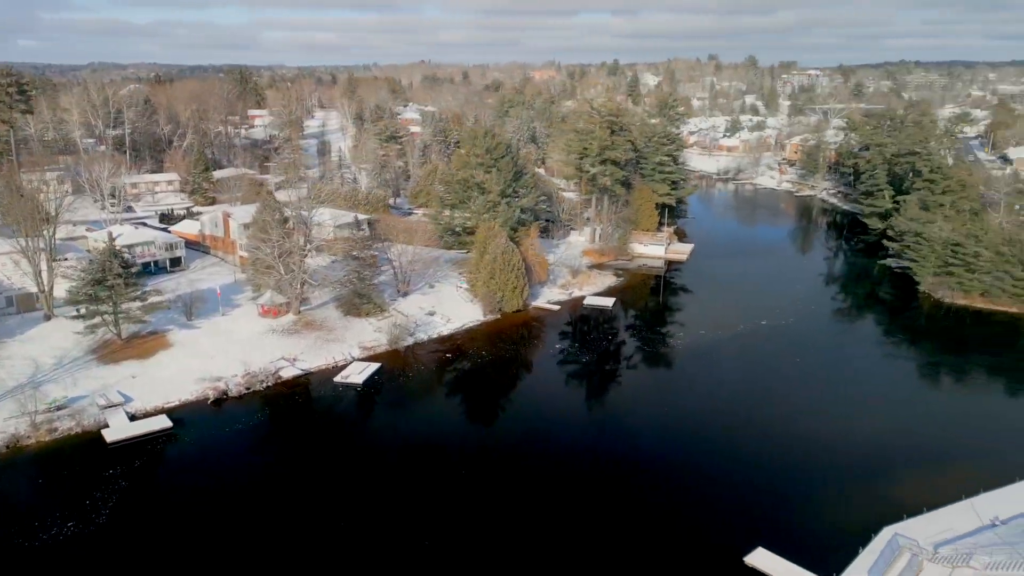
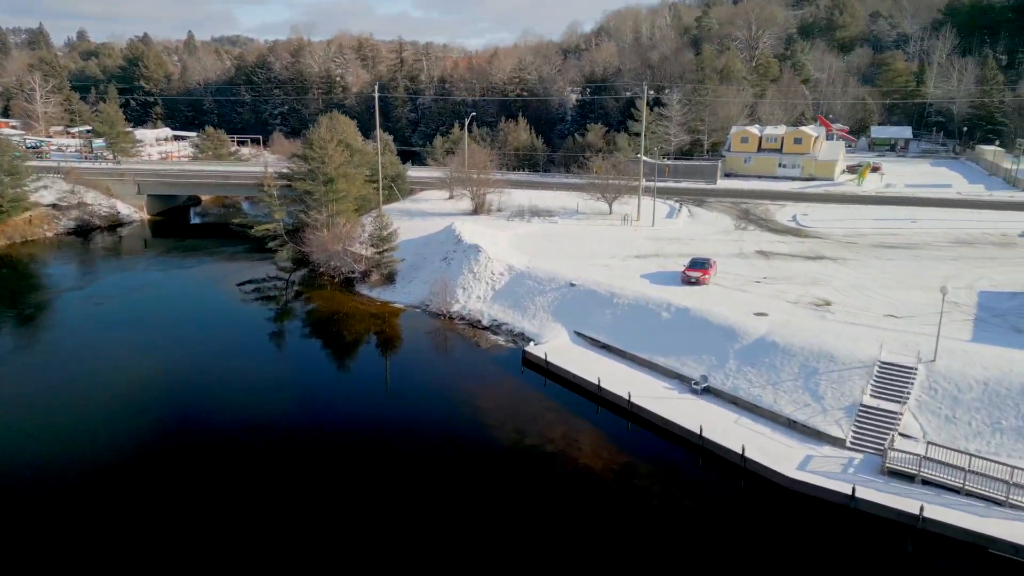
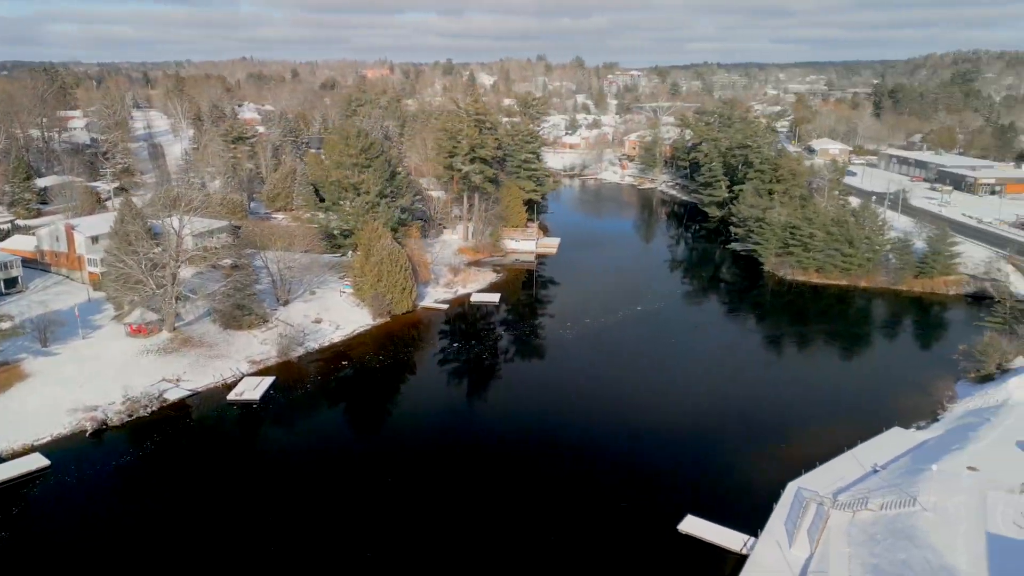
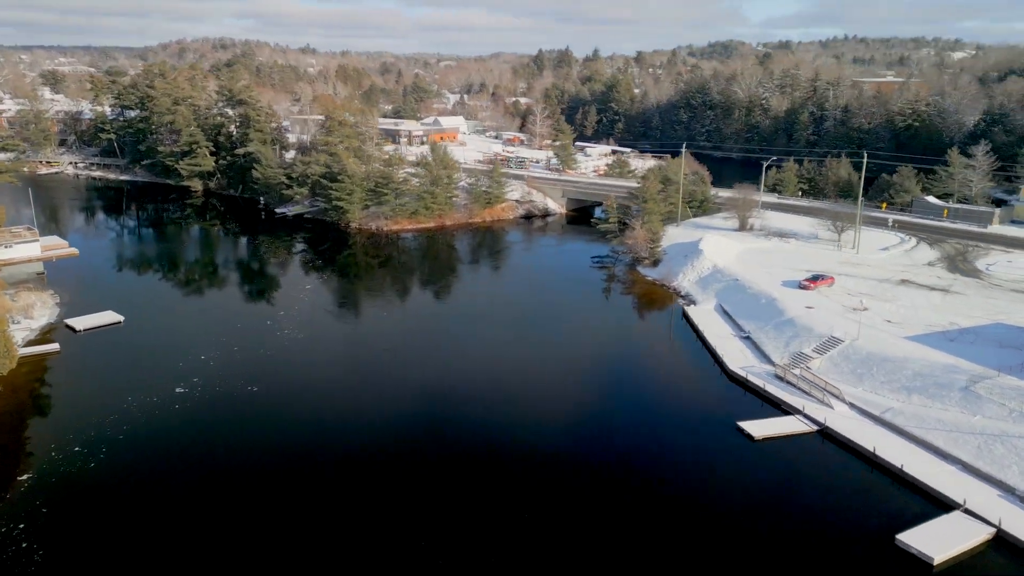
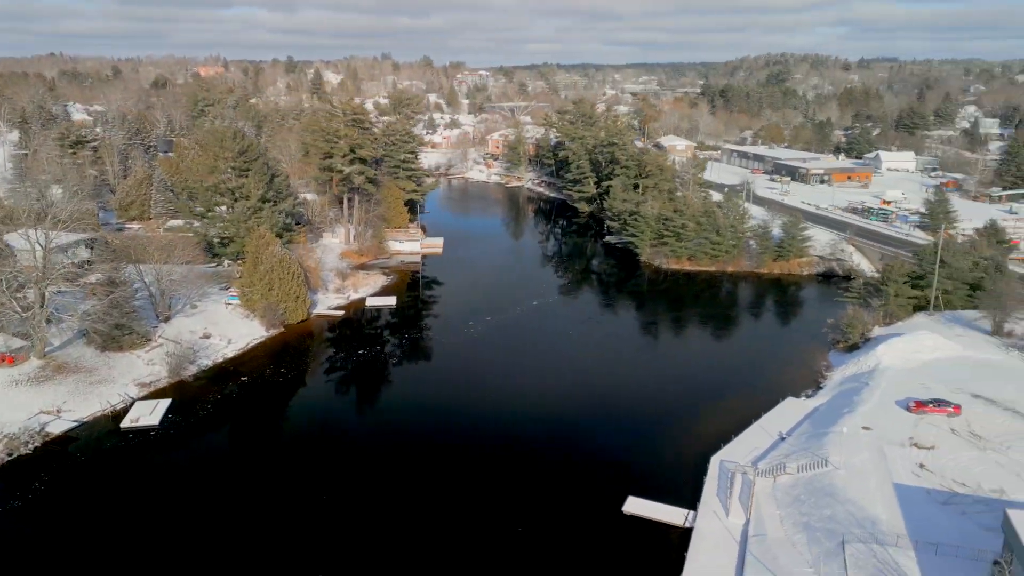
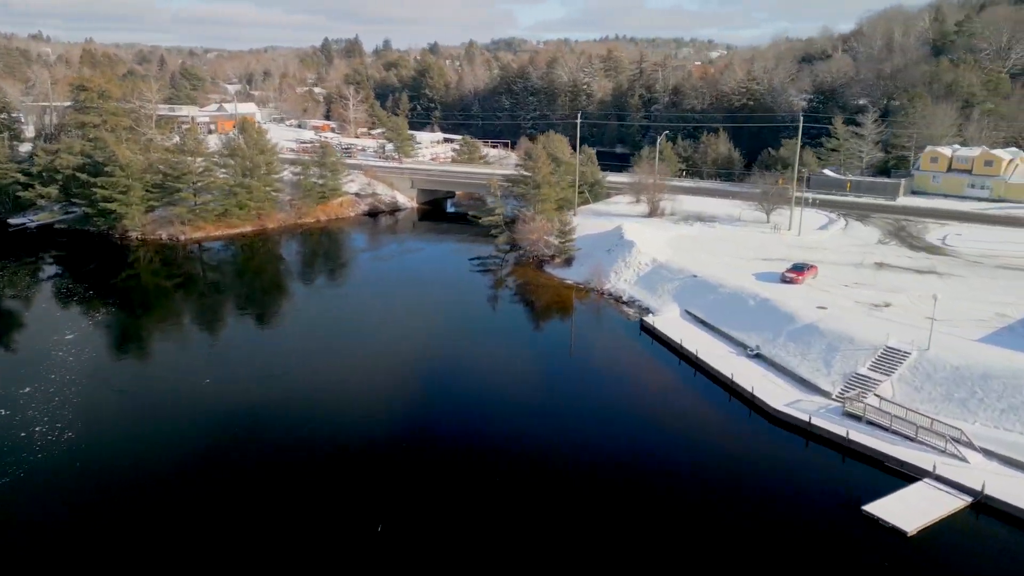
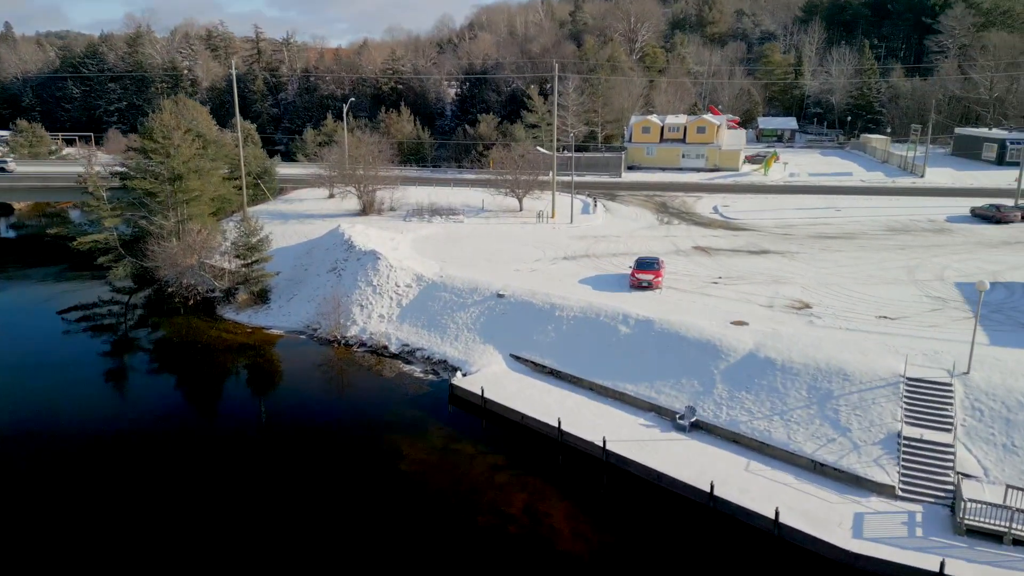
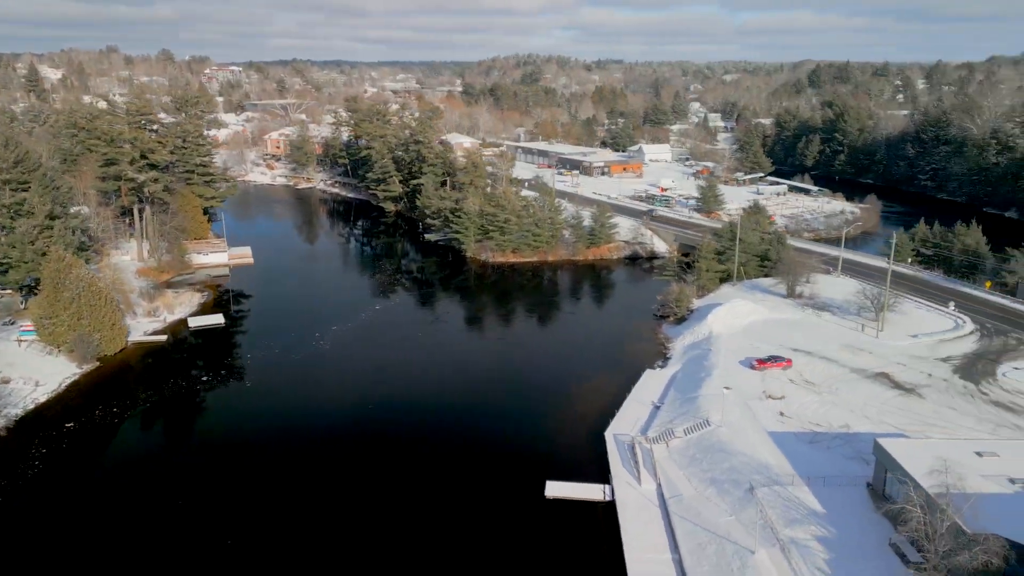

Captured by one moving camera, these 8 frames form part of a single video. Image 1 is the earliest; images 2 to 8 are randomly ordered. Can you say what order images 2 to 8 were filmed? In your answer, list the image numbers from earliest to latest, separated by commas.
3, 5, 8, 4, 6, 2, 7
